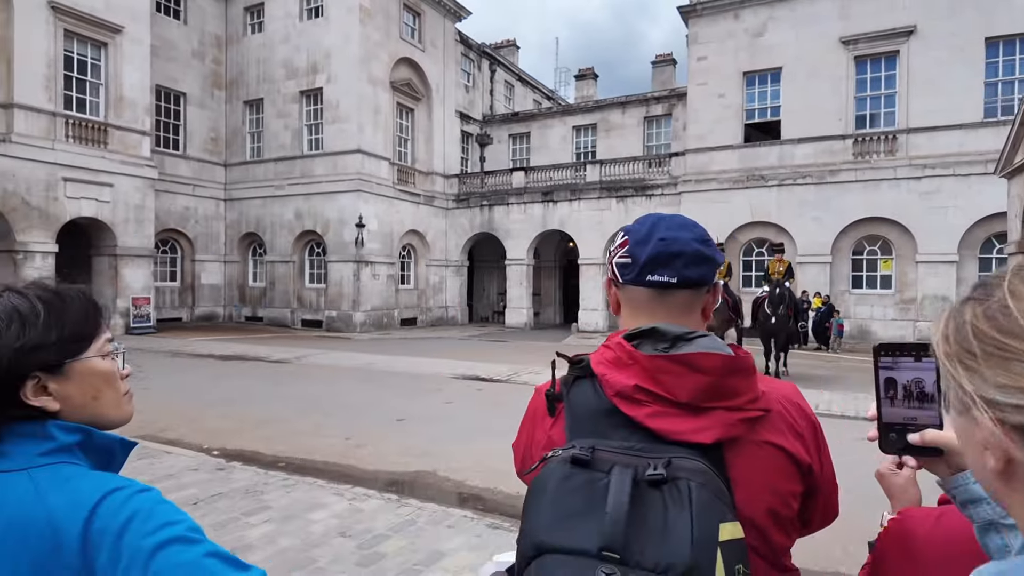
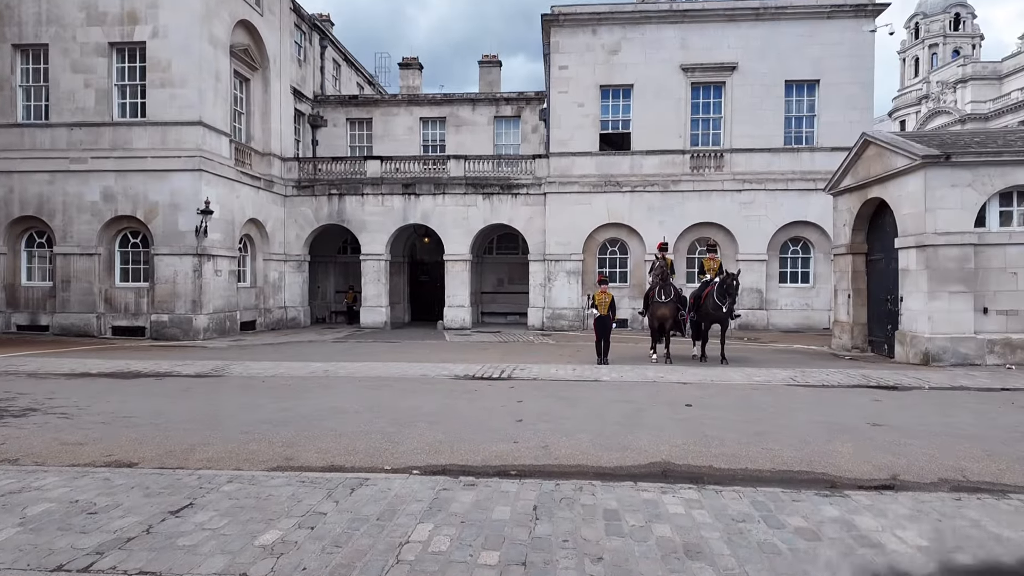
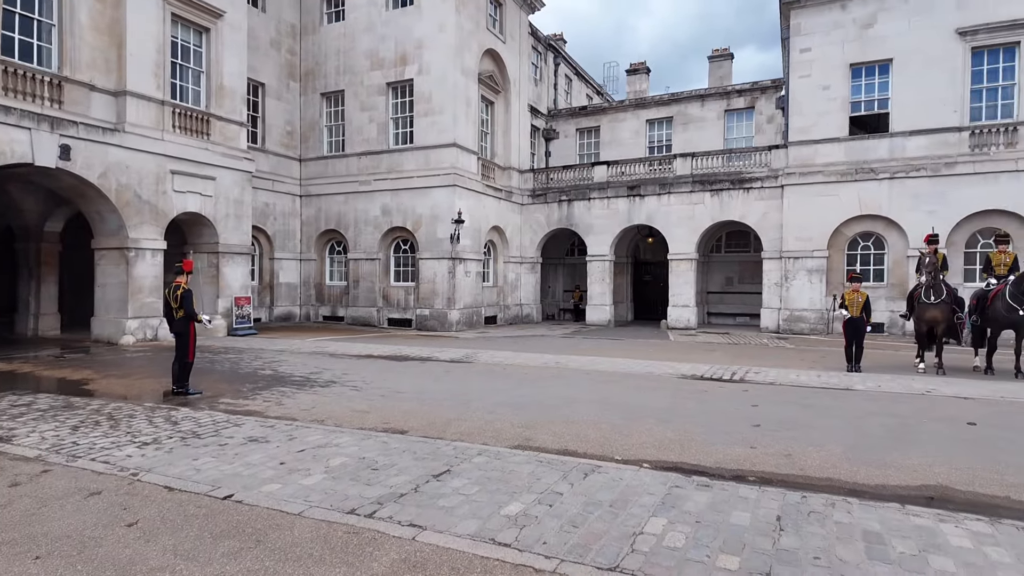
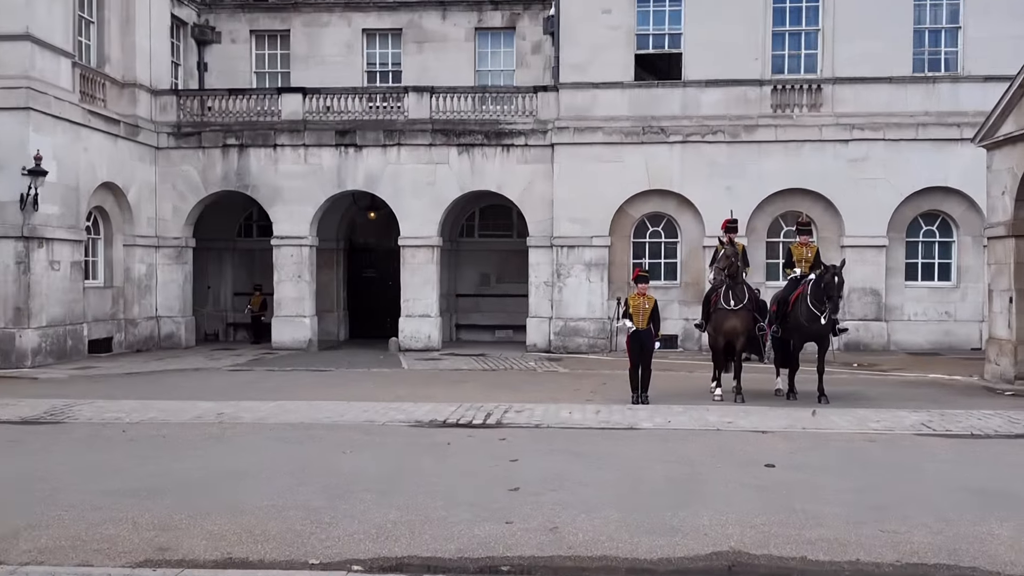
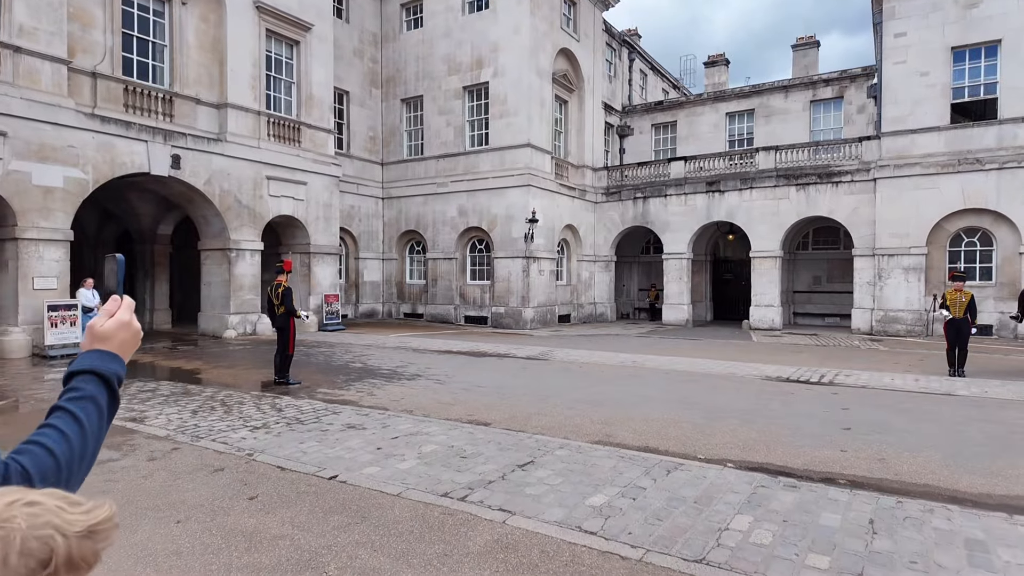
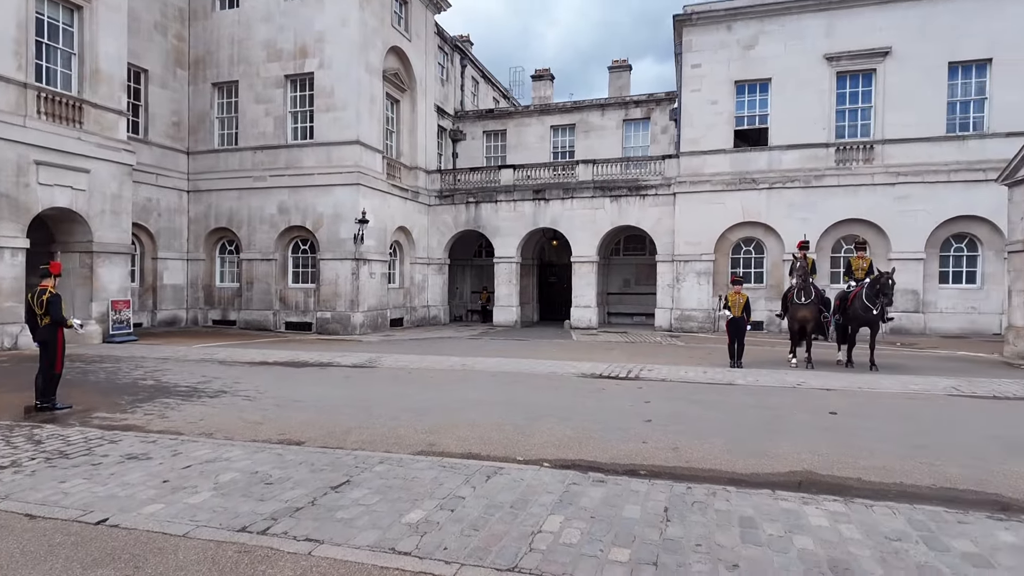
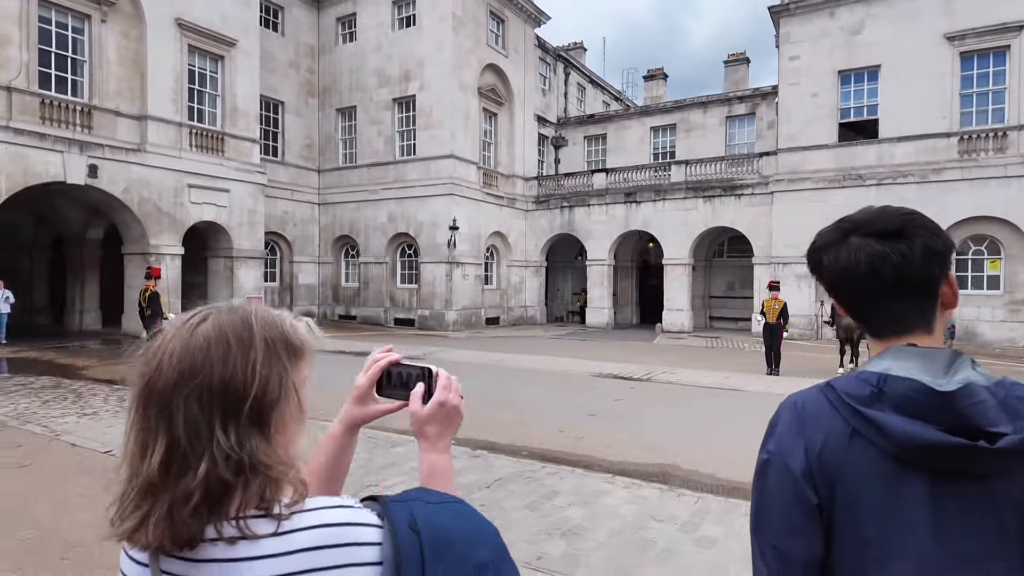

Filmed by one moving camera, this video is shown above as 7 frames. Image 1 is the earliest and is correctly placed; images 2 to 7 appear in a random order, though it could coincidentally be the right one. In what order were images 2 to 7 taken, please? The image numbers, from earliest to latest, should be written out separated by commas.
7, 5, 3, 6, 2, 4
